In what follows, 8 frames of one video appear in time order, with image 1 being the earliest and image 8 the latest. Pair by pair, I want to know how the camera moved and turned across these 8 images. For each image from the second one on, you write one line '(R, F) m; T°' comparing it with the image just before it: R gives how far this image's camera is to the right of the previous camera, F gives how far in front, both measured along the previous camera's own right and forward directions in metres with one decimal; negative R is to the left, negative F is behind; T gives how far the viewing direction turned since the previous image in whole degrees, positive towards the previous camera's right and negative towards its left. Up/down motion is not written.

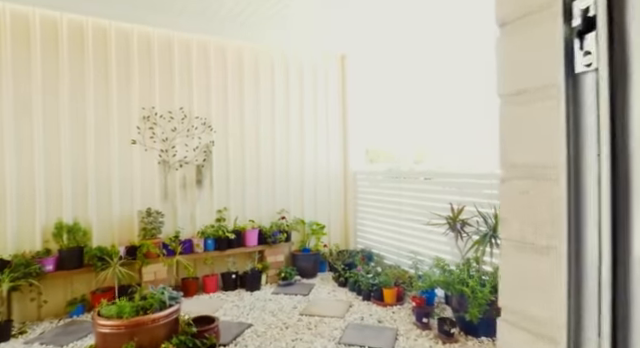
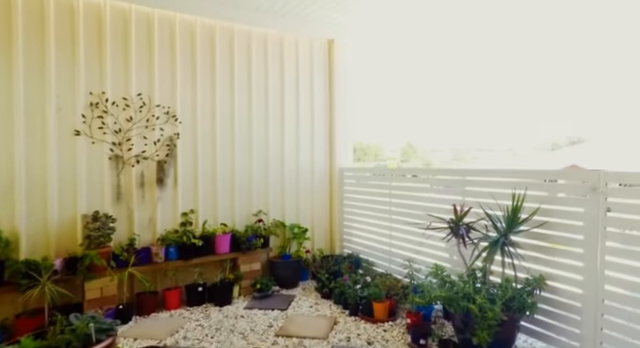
(+0.1, +0.5) m; +2°
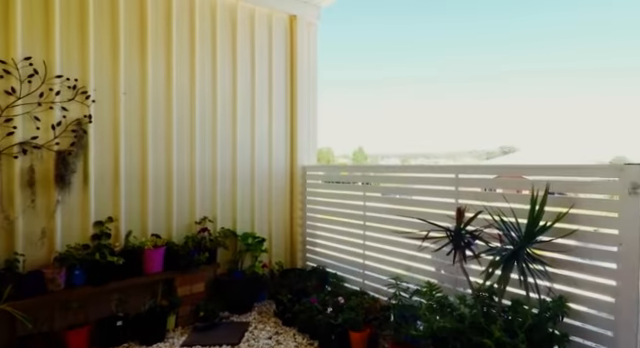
(0.0, +0.8) m; +6°
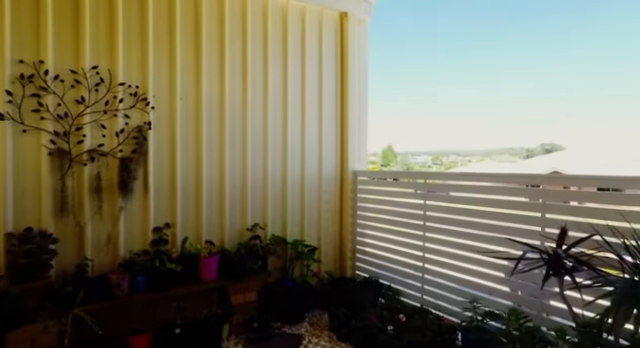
(-0.2, +0.1) m; -4°
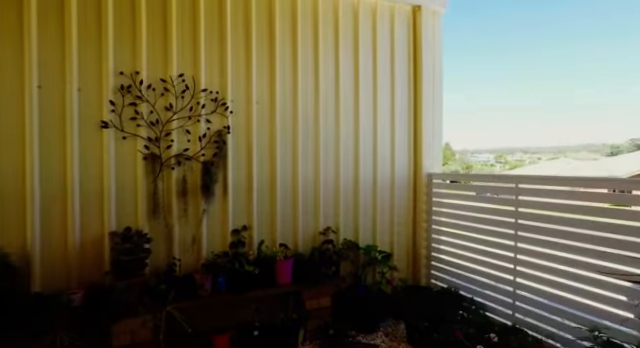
(-0.2, +0.1) m; -8°
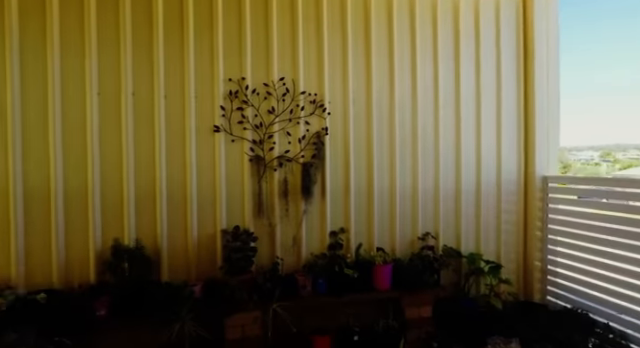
(-0.1, +0.1) m; -12°
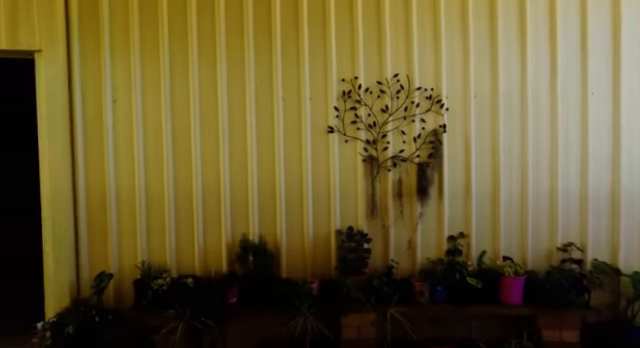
(0.0, +0.1) m; -17°
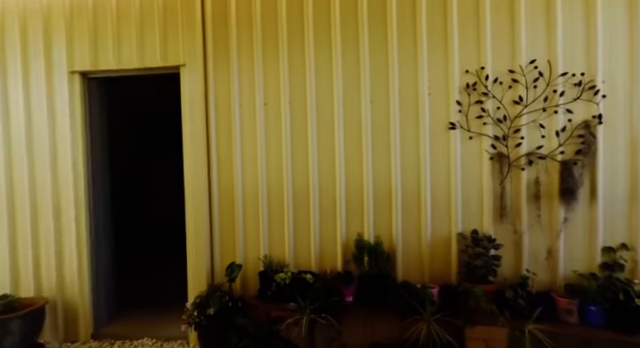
(0.0, +0.1) m; -18°
